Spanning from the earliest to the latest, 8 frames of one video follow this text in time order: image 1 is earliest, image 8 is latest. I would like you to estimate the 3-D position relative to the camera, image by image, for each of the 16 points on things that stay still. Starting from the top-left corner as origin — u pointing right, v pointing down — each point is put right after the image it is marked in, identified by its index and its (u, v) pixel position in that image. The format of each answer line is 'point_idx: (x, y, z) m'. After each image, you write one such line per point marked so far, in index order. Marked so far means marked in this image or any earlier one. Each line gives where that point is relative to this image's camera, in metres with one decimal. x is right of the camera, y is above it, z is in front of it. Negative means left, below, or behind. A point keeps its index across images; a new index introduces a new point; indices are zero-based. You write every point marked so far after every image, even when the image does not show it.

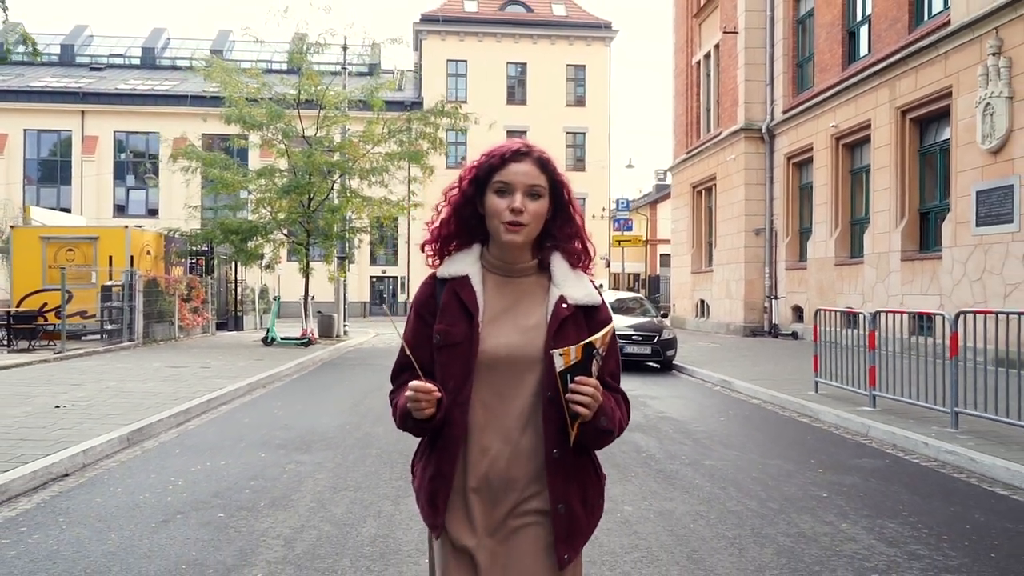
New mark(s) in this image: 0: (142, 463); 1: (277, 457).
0: (-2.9, -1.3, +6.2) m
1: (-1.8, -1.3, +6.3) m
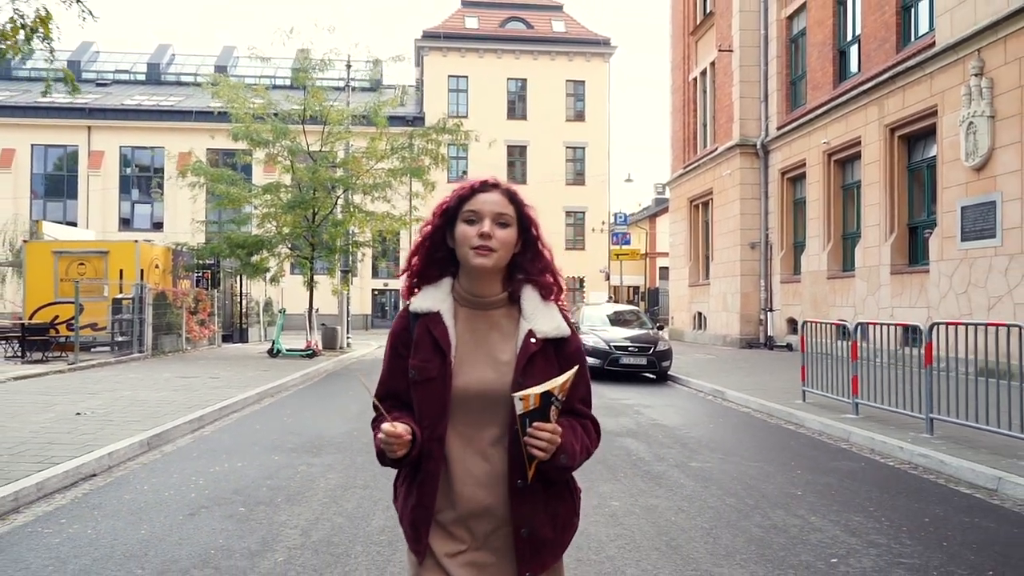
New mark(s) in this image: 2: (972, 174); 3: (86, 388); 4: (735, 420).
0: (-2.9, -1.5, +6.6) m
1: (-1.9, -1.4, +6.7) m
2: (+7.8, +1.9, +13.6) m
3: (-6.1, -1.4, +11.4) m
4: (+2.7, -1.6, +9.7) m
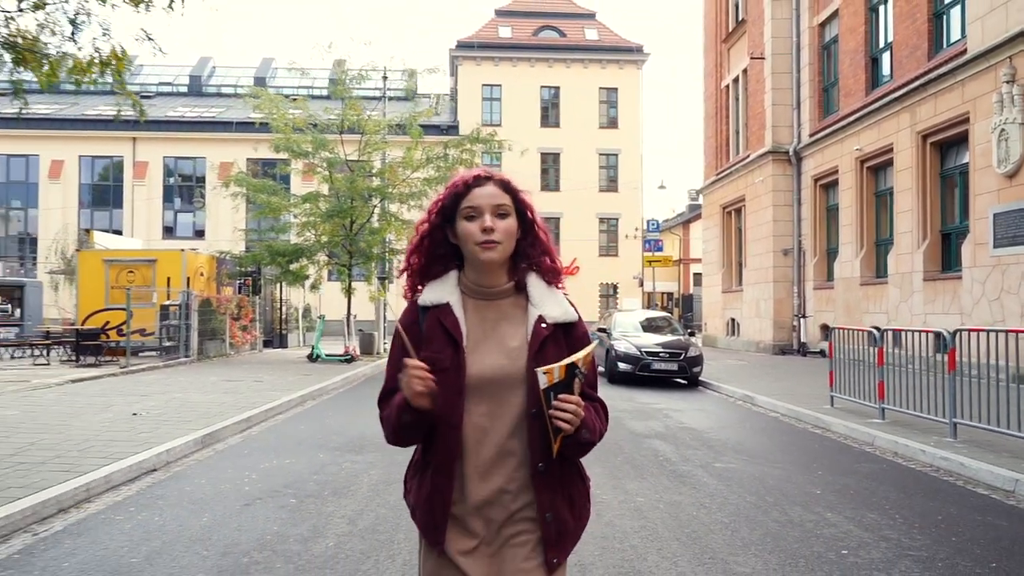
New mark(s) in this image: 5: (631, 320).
0: (-2.6, -1.5, +7.1) m
1: (-1.6, -1.5, +7.2) m
2: (+8.4, +1.8, +13.6) m
3: (-5.6, -1.5, +12.0) m
4: (+3.1, -1.7, +9.9) m
5: (+2.5, -0.7, +16.5) m
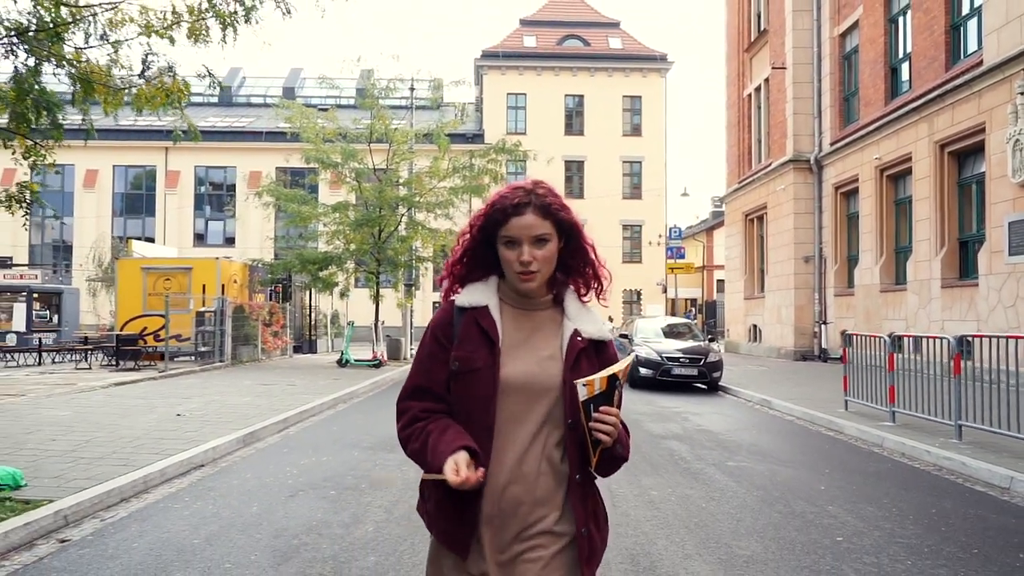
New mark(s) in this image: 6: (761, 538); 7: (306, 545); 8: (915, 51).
0: (-2.4, -1.6, +7.6) m
1: (-1.4, -1.6, +7.6) m
2: (+8.8, +1.7, +13.8) m
3: (-5.2, -1.6, +12.6) m
4: (+3.4, -1.8, +10.3) m
5: (+3.0, -0.8, +16.9) m
6: (+1.5, -1.5, +4.8) m
7: (-1.2, -1.5, +4.6) m
8: (+9.0, +5.3, +17.8) m
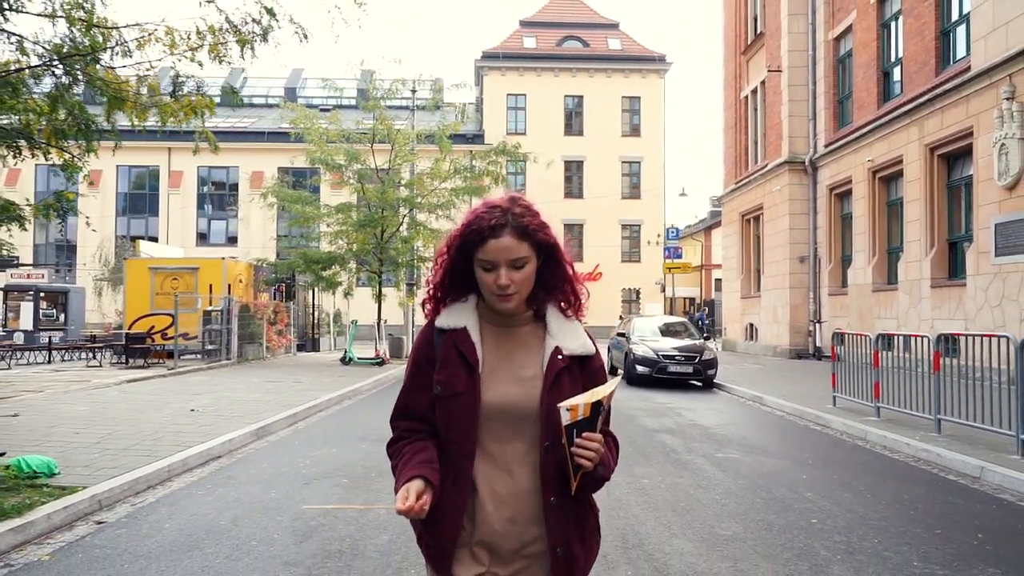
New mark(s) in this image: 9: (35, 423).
0: (-2.4, -1.6, +8.0) m
1: (-1.4, -1.6, +8.1) m
2: (+8.8, +1.7, +14.2) m
3: (-5.2, -1.6, +13.0) m
4: (+3.4, -1.8, +10.7) m
5: (+3.0, -0.8, +17.3) m
6: (+1.5, -1.5, +5.2) m
7: (-1.2, -1.5, +5.0) m
8: (+9.0, +5.3, +18.2) m
9: (-5.1, -1.4, +8.6) m
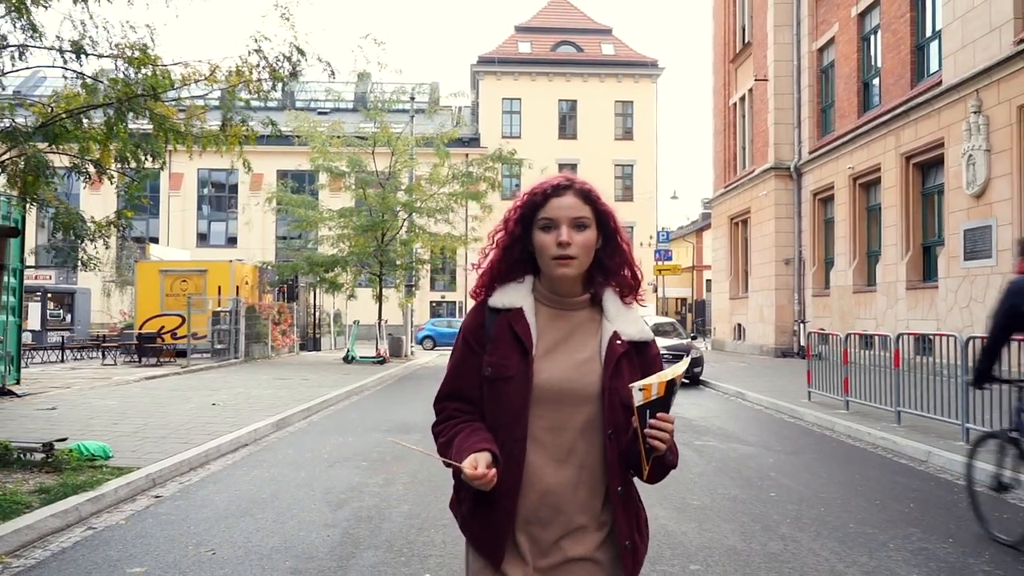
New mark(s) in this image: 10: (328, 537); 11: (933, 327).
0: (-2.4, -1.7, +8.8) m
1: (-1.4, -1.6, +8.9) m
2: (+8.7, +1.6, +15.1) m
3: (-5.3, -1.7, +13.8) m
4: (+3.4, -1.8, +11.5) m
5: (+2.9, -0.8, +18.1) m
6: (+1.5, -1.5, +6.0) m
7: (-1.2, -1.5, +5.8) m
8: (+8.9, +5.3, +19.1) m
9: (-5.1, -1.5, +9.4) m
10: (-1.1, -1.5, +4.8) m
11: (+8.7, -0.8, +16.6) m
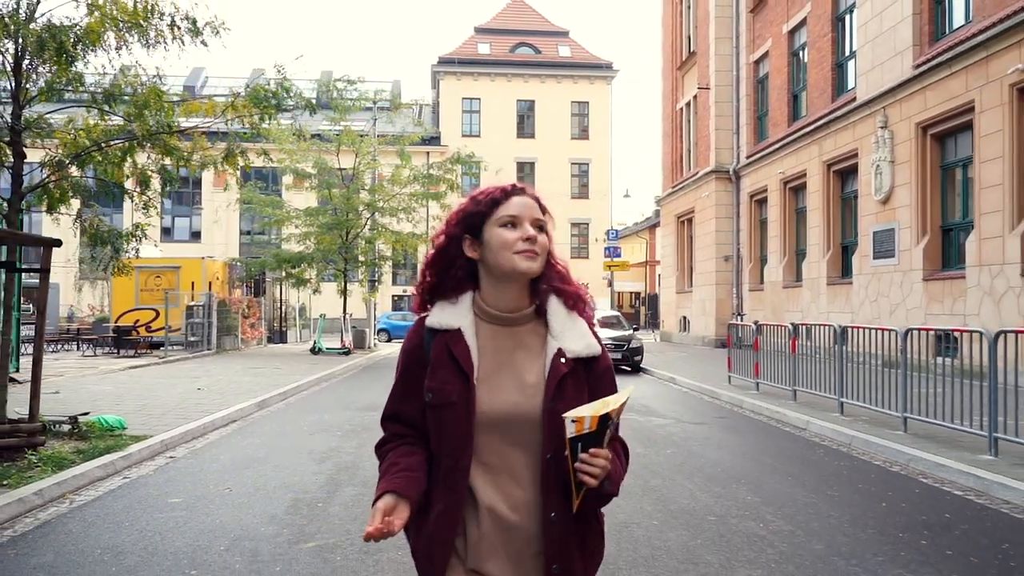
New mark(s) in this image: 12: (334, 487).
0: (-3.0, -1.6, +10.2) m
1: (-2.0, -1.6, +10.3) m
2: (+7.8, +1.7, +16.9) m
3: (-6.1, -1.6, +15.0) m
4: (+2.6, -1.8, +13.2) m
5: (+1.8, -0.7, +19.7) m
6: (+1.0, -1.5, +7.6) m
7: (-1.6, -1.5, +7.3) m
8: (+7.8, +5.4, +21.0) m
9: (-5.8, -1.5, +10.6) m
10: (-1.5, -1.5, +6.3) m
11: (+7.7, -0.7, +18.4) m
12: (-1.3, -1.5, +6.0) m
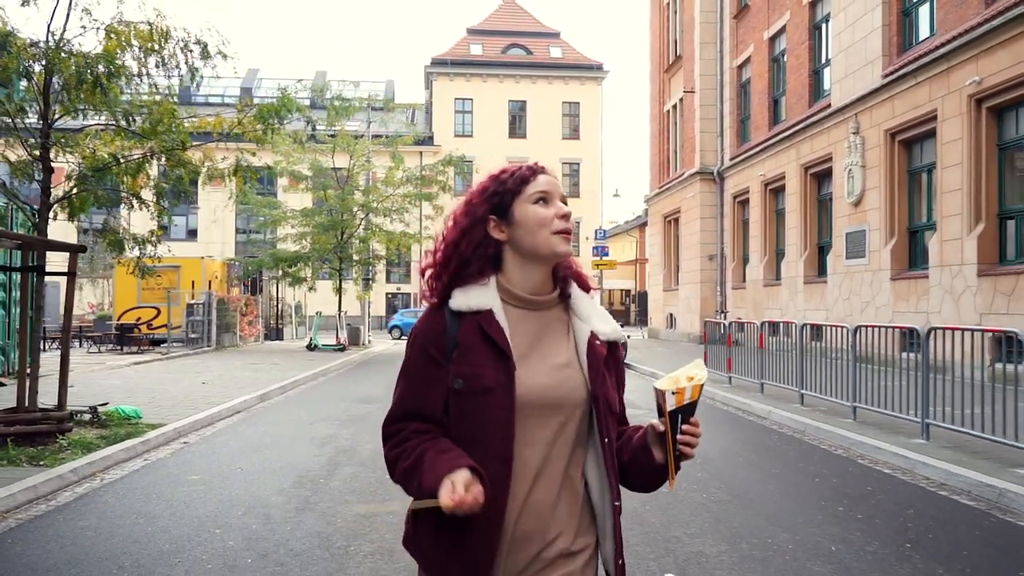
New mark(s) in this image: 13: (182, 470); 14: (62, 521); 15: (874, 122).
0: (-3.2, -1.6, +10.9) m
1: (-2.2, -1.6, +11.0) m
2: (+7.5, +1.8, +17.7) m
3: (-6.4, -1.6, +15.8) m
4: (+2.4, -1.8, +13.9) m
5: (+1.6, -0.7, +20.5) m
6: (+0.8, -1.5, +8.3) m
7: (-1.8, -1.5, +8.0) m
8: (+7.5, +5.4, +21.7) m
9: (-6.0, -1.5, +11.3) m
10: (-1.7, -1.5, +7.0) m
11: (+7.5, -0.7, +19.2) m
12: (-1.5, -1.5, +6.7) m
13: (-2.7, -1.5, +6.7) m
14: (-2.9, -1.5, +5.1) m
15: (+7.7, +3.5, +17.0) m
